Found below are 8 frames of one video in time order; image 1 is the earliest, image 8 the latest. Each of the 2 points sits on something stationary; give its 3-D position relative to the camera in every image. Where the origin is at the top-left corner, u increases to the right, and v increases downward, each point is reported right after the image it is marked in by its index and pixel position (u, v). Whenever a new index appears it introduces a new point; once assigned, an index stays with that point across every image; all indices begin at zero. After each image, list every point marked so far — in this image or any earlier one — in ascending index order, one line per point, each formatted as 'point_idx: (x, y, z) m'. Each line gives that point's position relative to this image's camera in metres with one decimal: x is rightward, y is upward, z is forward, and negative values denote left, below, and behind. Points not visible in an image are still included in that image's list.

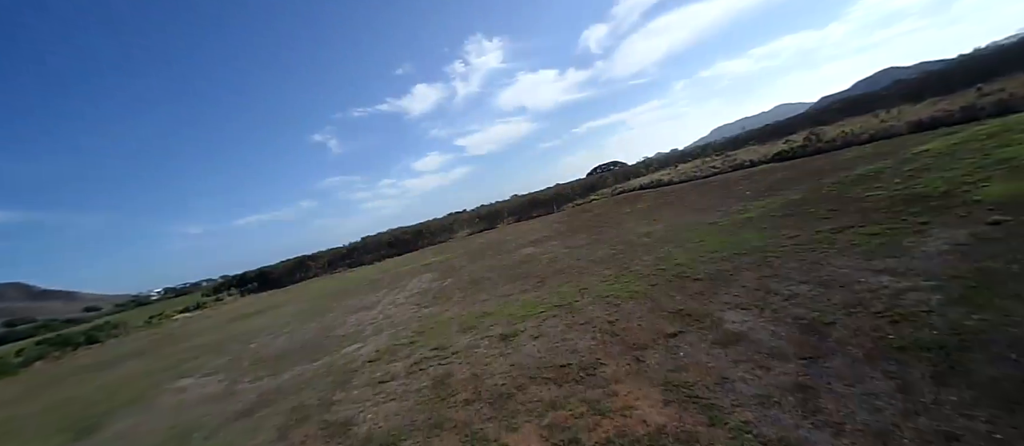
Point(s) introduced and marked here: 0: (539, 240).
0: (+1.1, -0.6, +17.0) m
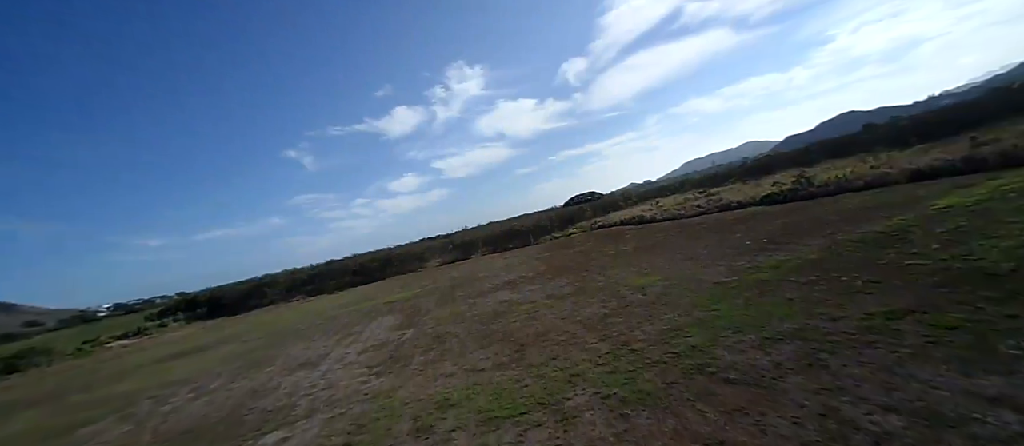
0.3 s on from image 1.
0: (+0.1, -2.1, +15.4) m
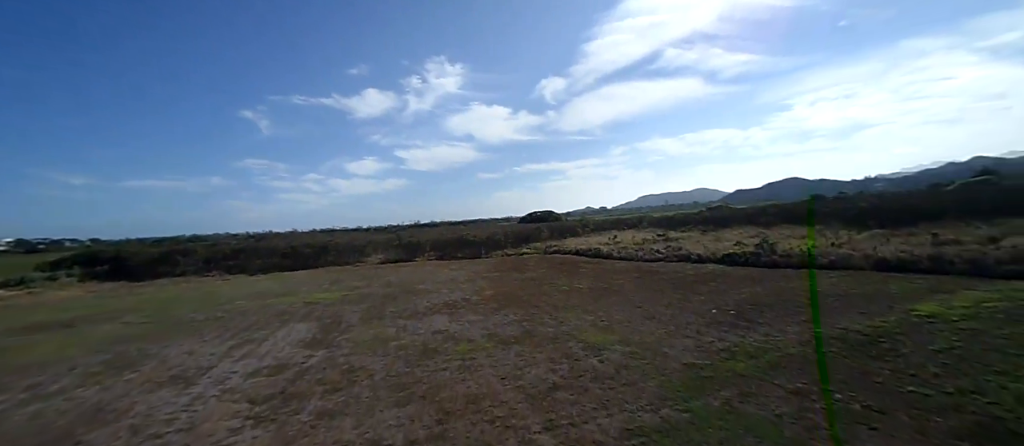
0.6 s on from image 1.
0: (-1.8, -2.7, +13.8) m
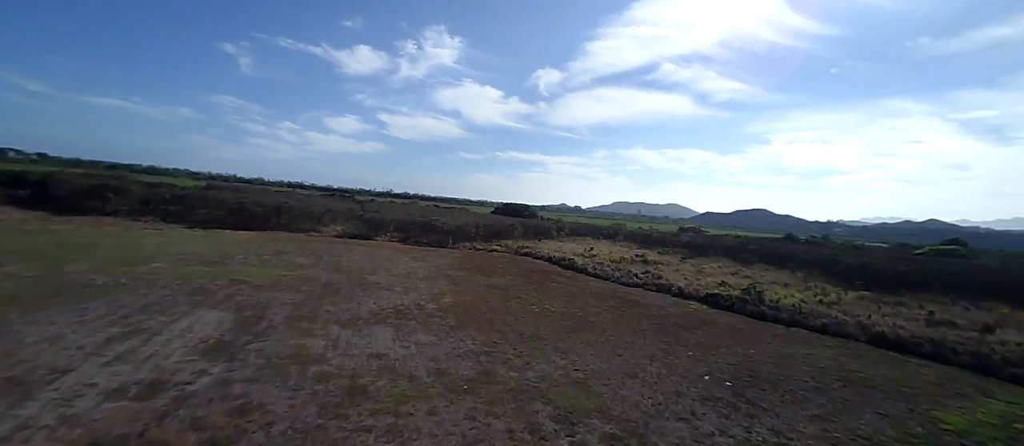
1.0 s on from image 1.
0: (-3.0, -2.5, +11.8) m
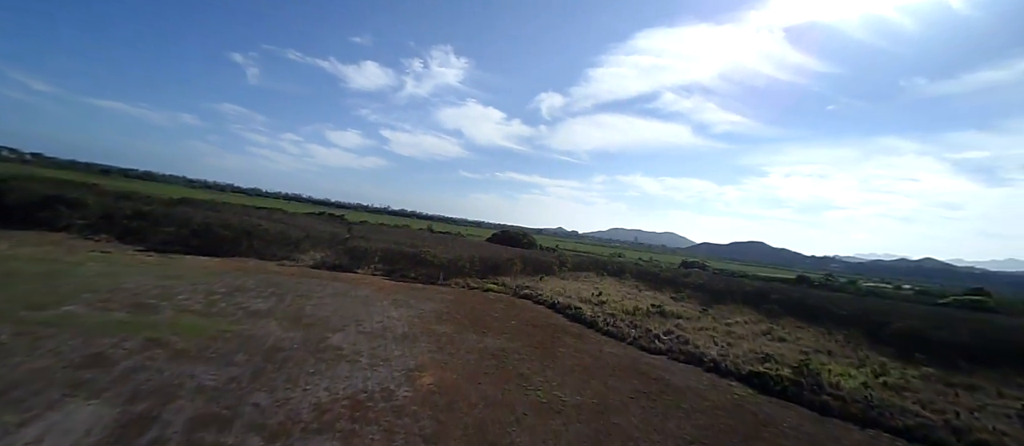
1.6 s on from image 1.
0: (-3.0, -3.8, +8.7) m
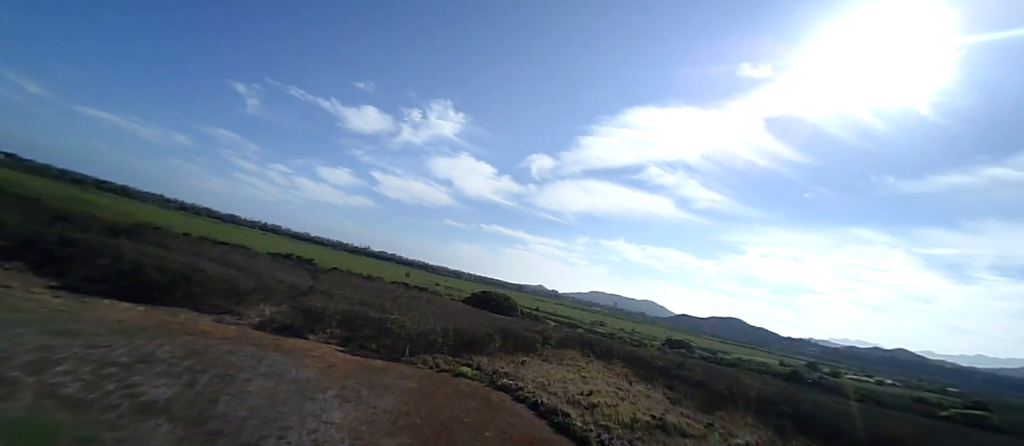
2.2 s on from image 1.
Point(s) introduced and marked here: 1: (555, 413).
0: (-3.4, -5.3, +5.3) m
1: (+1.7, -7.9, +17.0) m
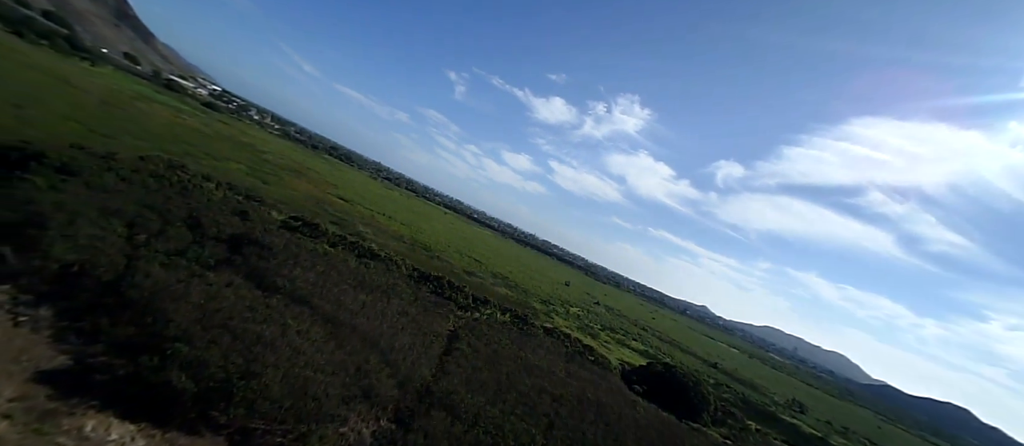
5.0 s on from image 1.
0: (-3.0, -9.2, -6.2) m
1: (+5.7, -12.9, +2.9) m
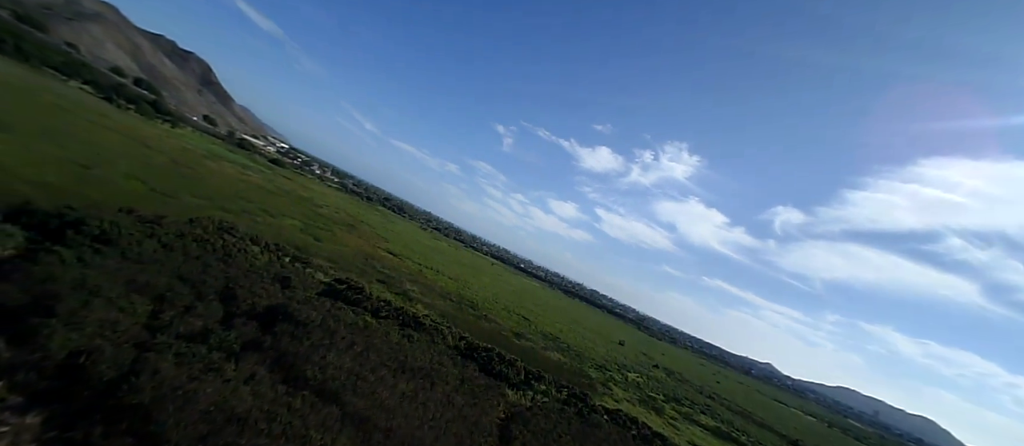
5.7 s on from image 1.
0: (-3.3, -9.4, -10.0) m
1: (+6.4, -14.1, -2.5) m
